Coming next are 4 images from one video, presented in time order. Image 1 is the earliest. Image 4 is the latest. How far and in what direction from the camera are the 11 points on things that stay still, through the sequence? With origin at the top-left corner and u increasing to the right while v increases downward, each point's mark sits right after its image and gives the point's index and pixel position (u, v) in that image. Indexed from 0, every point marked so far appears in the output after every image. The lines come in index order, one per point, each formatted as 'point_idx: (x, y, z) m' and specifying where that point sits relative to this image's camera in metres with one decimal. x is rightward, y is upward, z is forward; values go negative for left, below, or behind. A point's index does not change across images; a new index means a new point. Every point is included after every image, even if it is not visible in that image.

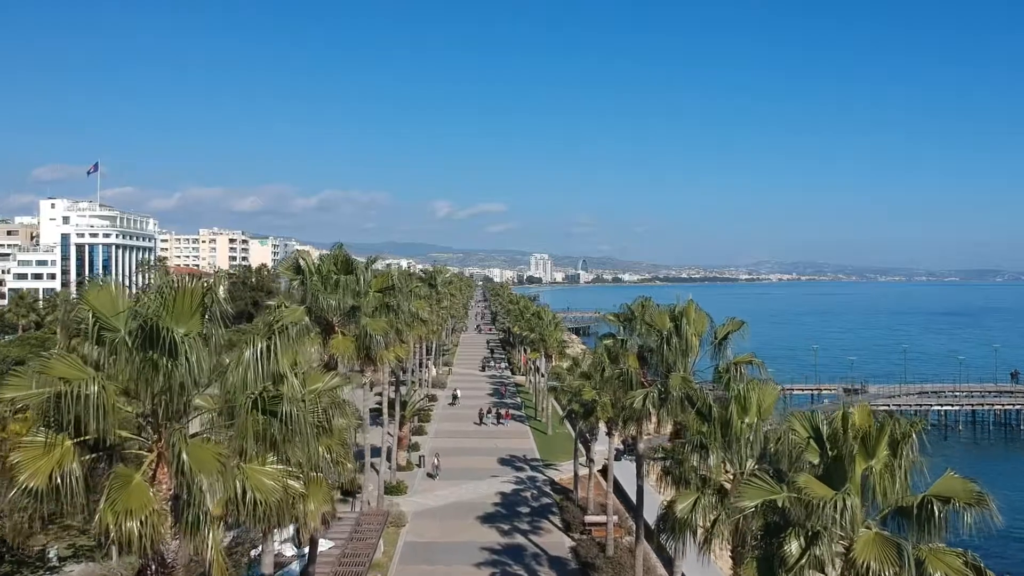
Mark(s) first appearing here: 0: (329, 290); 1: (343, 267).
0: (-3.6, -0.1, +14.4) m
1: (-3.4, +0.4, +14.7) m
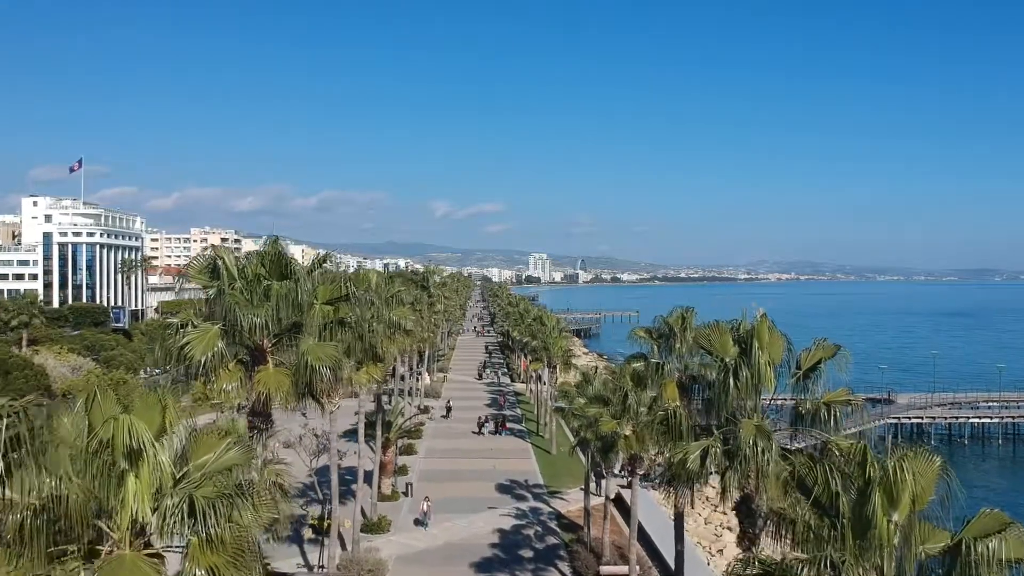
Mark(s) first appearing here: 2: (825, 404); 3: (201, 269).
0: (-3.5, -0.2, +10.1) m
1: (-3.4, +0.2, +10.5) m
2: (+4.4, -1.7, +10.6) m
3: (-4.4, +0.3, +10.6) m
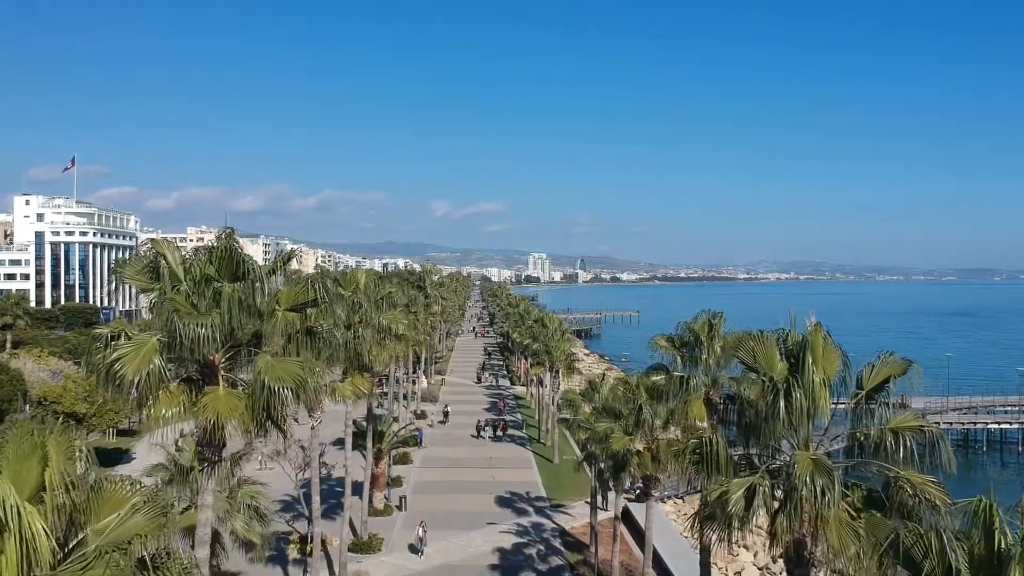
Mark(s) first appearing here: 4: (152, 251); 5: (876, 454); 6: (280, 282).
0: (-3.5, -0.3, +8.3) m
1: (-3.3, +0.2, +8.7) m
2: (+4.5, -1.7, +8.7) m
3: (-4.4, +0.2, +8.7) m
4: (-4.4, +0.5, +9.0) m
5: (+4.4, -2.0, +8.9) m
6: (-2.9, +0.1, +9.3) m
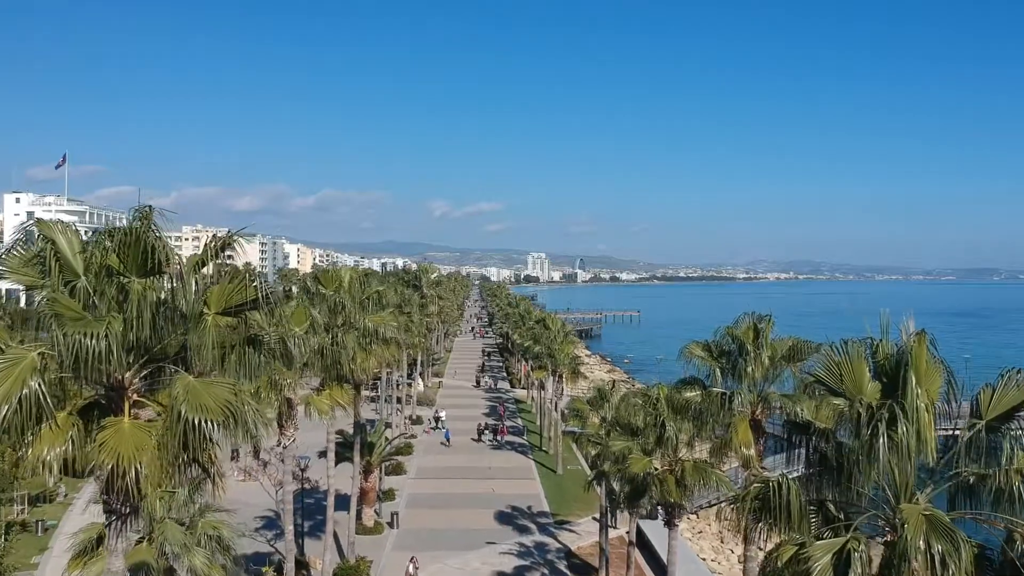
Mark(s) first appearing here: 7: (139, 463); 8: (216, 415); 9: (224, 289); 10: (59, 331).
0: (-3.4, -0.2, +6.2) m
1: (-3.3, +0.2, +6.5) m
2: (+4.5, -1.7, +6.6) m
3: (-4.4, +0.3, +6.6) m
4: (-4.3, +0.5, +6.8) m
5: (+4.4, -2.0, +6.7) m
6: (-2.9, +0.1, +7.1) m
7: (-3.1, -1.4, +6.1) m
8: (-2.4, -1.0, +6.1) m
9: (-2.7, 0.0, +7.1) m
10: (-3.6, -0.3, +5.9) m
